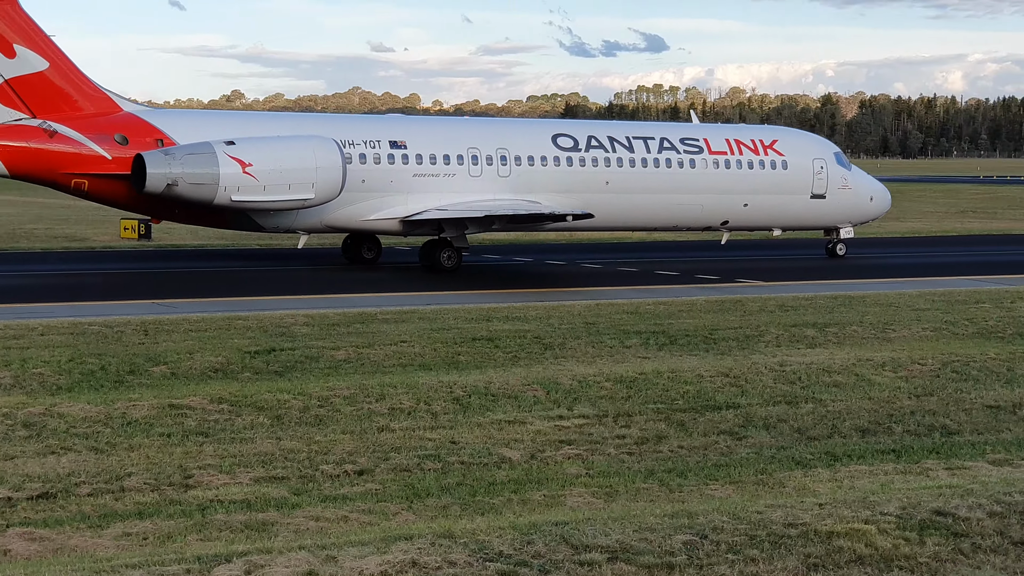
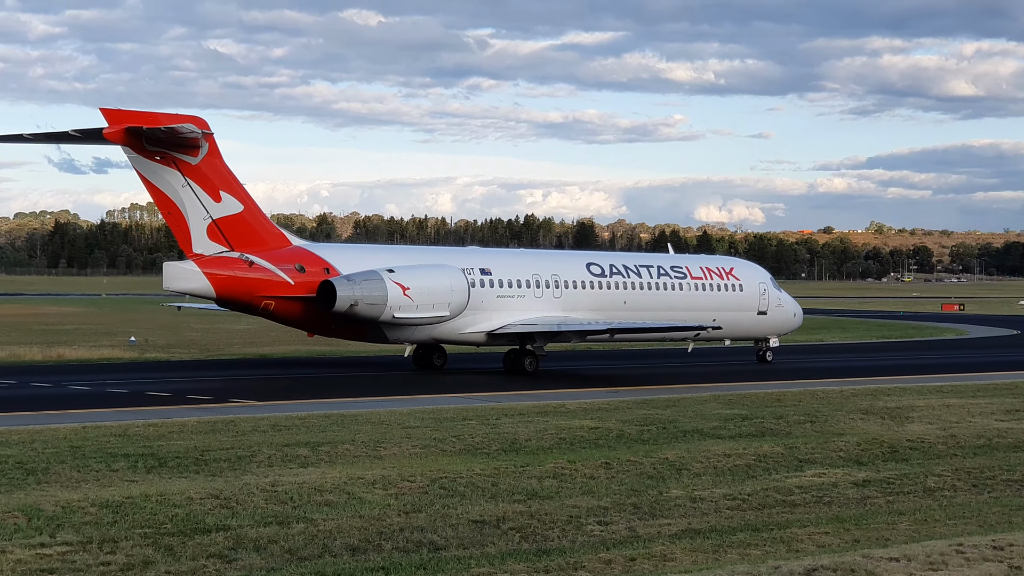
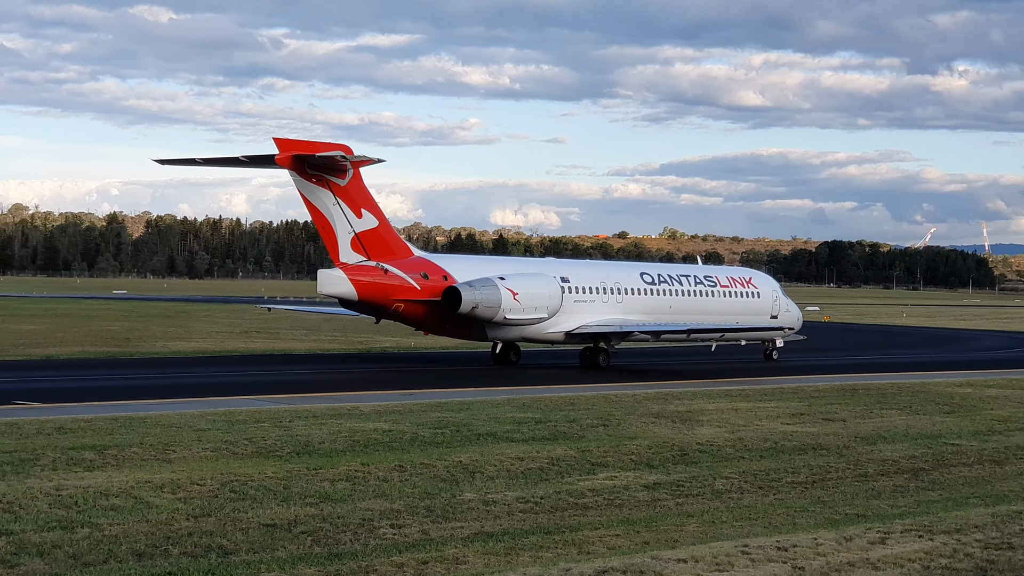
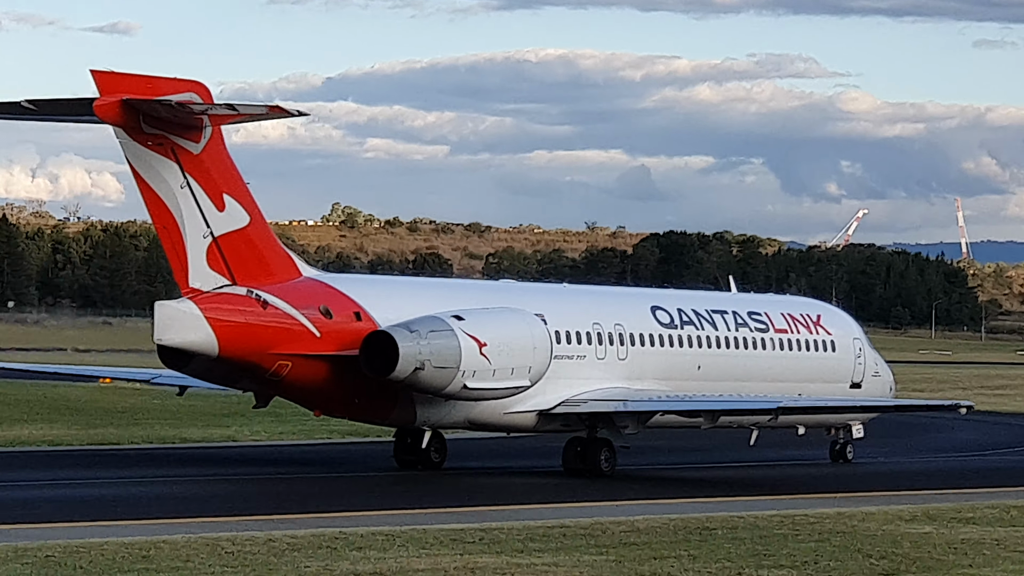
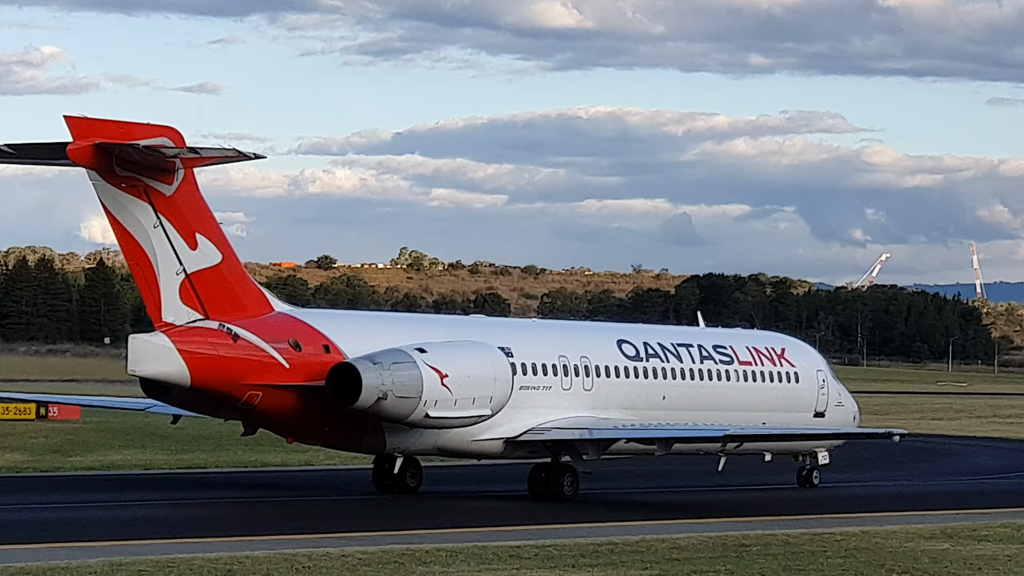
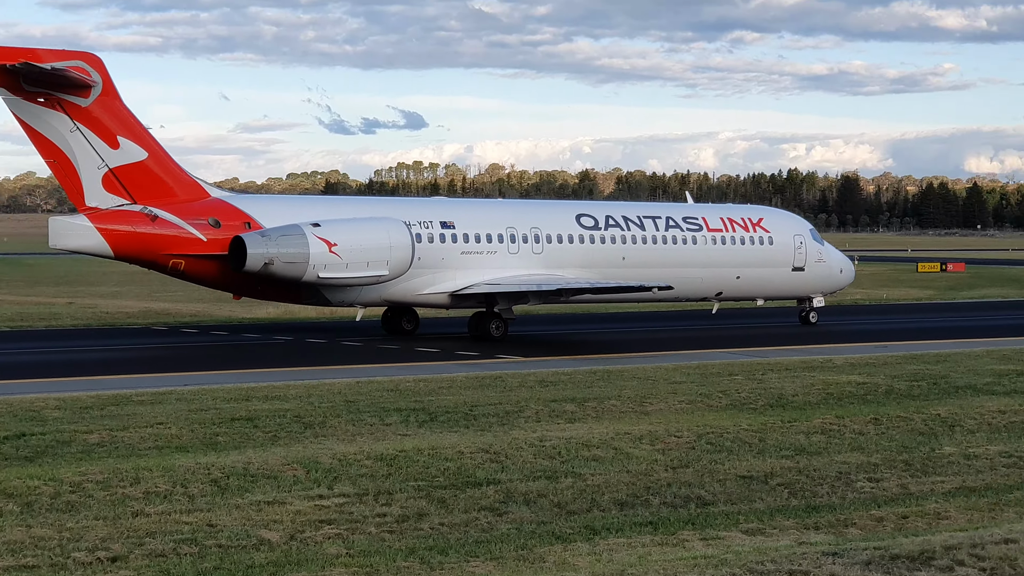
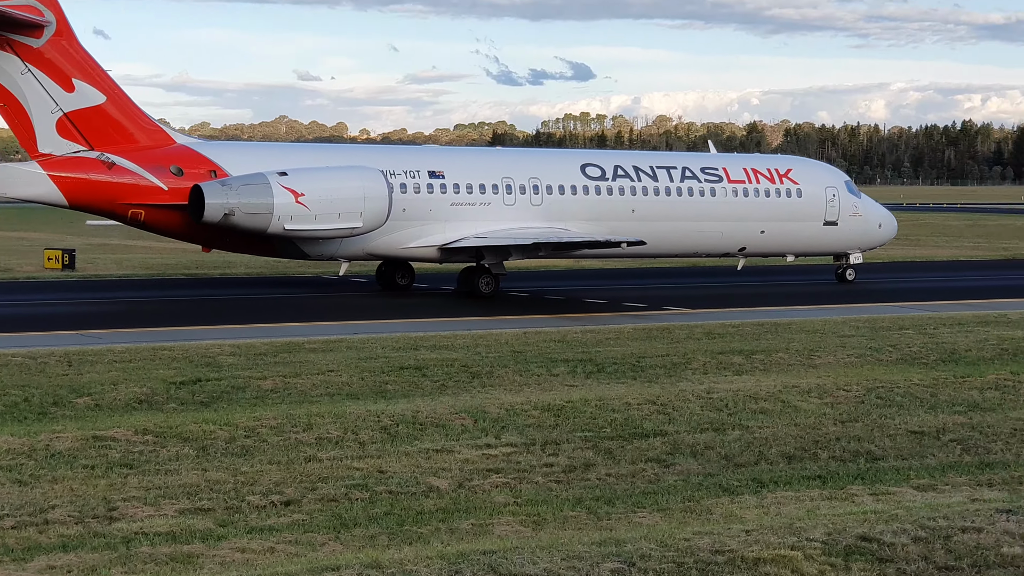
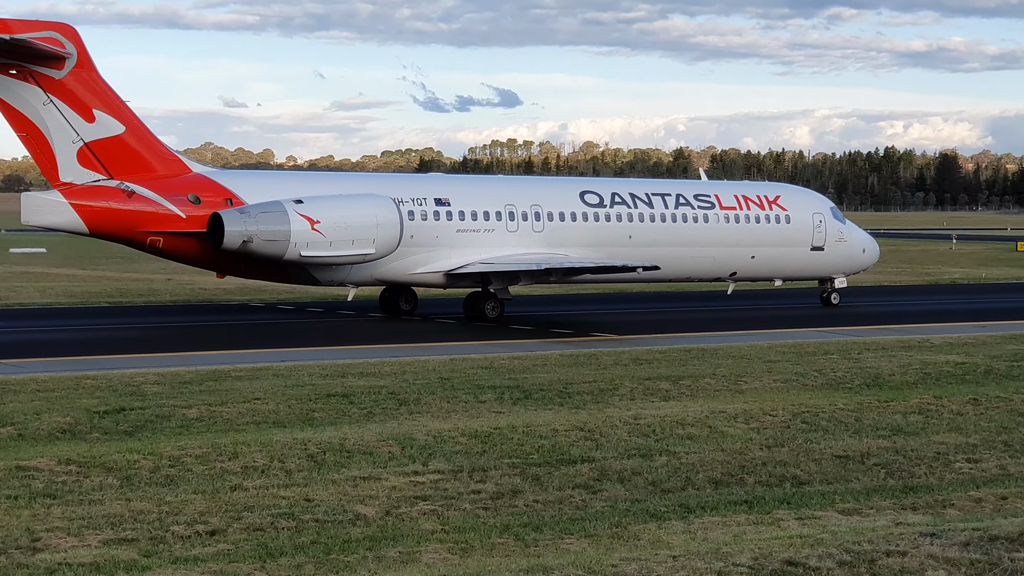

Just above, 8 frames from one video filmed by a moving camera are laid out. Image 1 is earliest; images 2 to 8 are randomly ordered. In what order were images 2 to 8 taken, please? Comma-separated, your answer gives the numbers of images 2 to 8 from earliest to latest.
7, 8, 6, 2, 3, 5, 4
